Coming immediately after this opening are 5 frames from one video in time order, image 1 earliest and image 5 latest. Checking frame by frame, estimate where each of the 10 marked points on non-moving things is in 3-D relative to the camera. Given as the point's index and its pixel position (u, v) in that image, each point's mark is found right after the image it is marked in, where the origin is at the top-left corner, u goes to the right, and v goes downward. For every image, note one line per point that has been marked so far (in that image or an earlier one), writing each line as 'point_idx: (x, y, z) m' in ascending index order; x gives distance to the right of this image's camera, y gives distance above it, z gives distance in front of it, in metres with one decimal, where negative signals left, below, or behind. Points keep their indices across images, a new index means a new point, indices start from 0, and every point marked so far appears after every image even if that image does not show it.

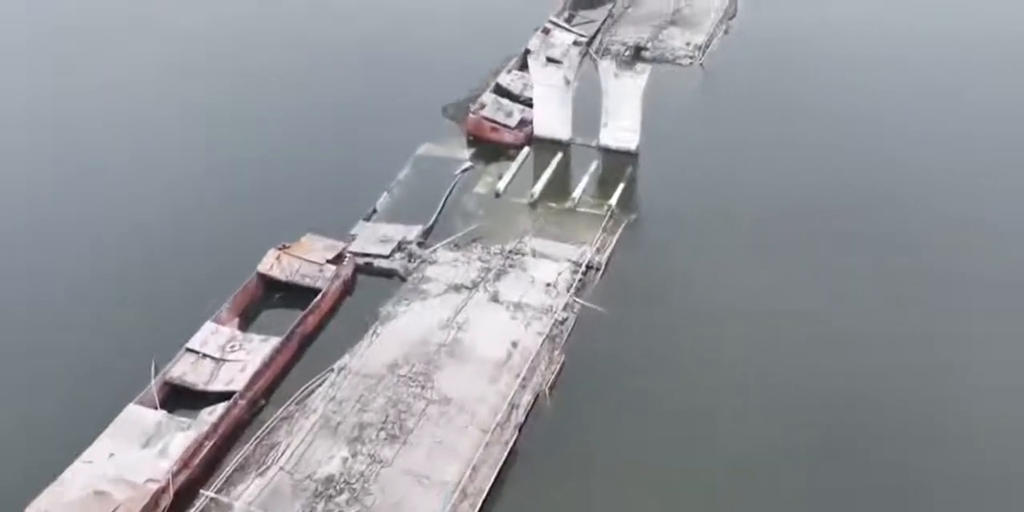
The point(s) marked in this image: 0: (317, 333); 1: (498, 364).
0: (-3.7, -1.5, +14.7) m
1: (-0.3, -2.0, +13.6) m
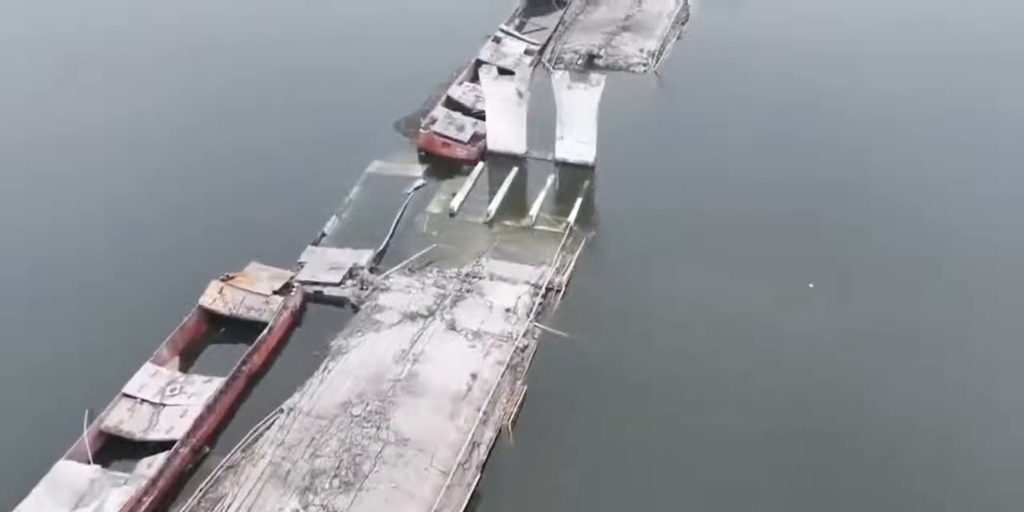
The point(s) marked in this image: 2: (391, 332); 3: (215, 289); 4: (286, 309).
0: (-4.4, -2.0, +13.9) m
1: (-0.9, -2.4, +13.1) m
2: (-2.2, -1.4, +14.2) m
3: (-5.6, -0.7, +14.8) m
4: (-4.2, -1.1, +14.5) m
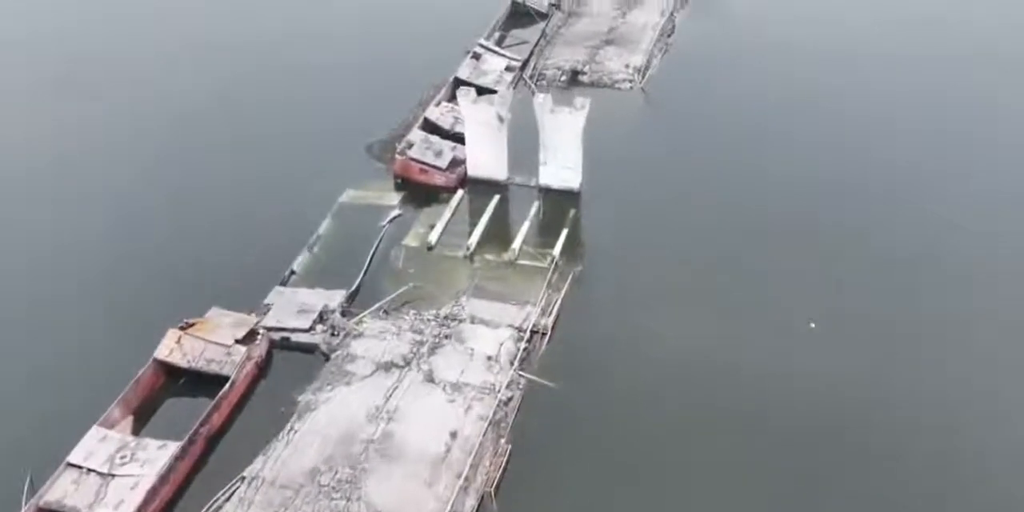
0: (-4.7, -2.7, +13.0) m
1: (-1.2, -3.0, +12.2) m
2: (-2.5, -2.1, +13.3) m
3: (-5.9, -1.4, +13.8) m
4: (-4.5, -1.7, +13.6) m
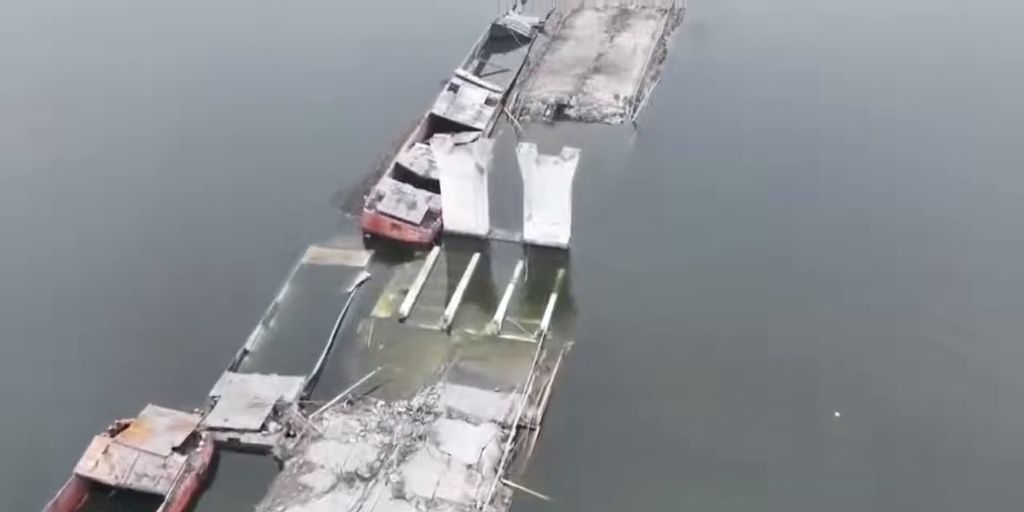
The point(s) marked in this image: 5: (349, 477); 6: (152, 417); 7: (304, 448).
0: (-4.9, -3.9, +11.3) m
1: (-1.4, -4.1, +10.6) m
2: (-2.7, -3.3, +11.7) m
3: (-6.1, -2.6, +12.1) m
4: (-4.7, -2.9, +11.9) m
5: (-2.4, -3.0, +12.0) m
6: (-5.6, -2.2, +12.7) m
7: (-3.2, -2.7, +12.5) m
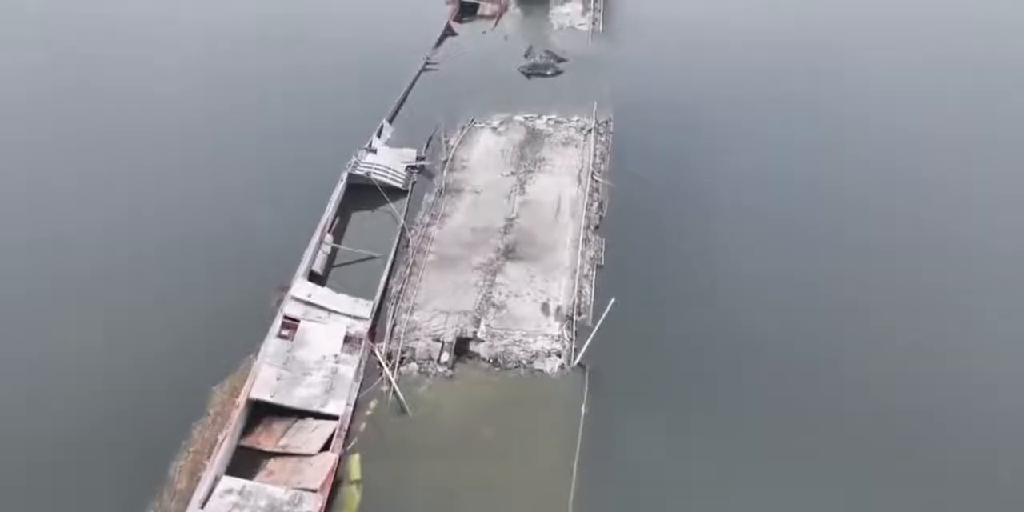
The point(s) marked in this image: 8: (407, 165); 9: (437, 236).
0: (-5.0, -9.1, +4.1) m
1: (-1.5, -8.9, +3.8) m
2: (-3.0, -8.2, +4.7) m
3: (-6.5, -7.9, +4.7) m
4: (-5.1, -8.1, +4.7) m
5: (-2.8, -7.9, +5.0) m
6: (-6.1, -7.5, +5.3) m
7: (-3.6, -7.7, +5.4) m
8: (-2.4, +2.1, +17.9) m
9: (-1.6, +0.5, +15.0) m
